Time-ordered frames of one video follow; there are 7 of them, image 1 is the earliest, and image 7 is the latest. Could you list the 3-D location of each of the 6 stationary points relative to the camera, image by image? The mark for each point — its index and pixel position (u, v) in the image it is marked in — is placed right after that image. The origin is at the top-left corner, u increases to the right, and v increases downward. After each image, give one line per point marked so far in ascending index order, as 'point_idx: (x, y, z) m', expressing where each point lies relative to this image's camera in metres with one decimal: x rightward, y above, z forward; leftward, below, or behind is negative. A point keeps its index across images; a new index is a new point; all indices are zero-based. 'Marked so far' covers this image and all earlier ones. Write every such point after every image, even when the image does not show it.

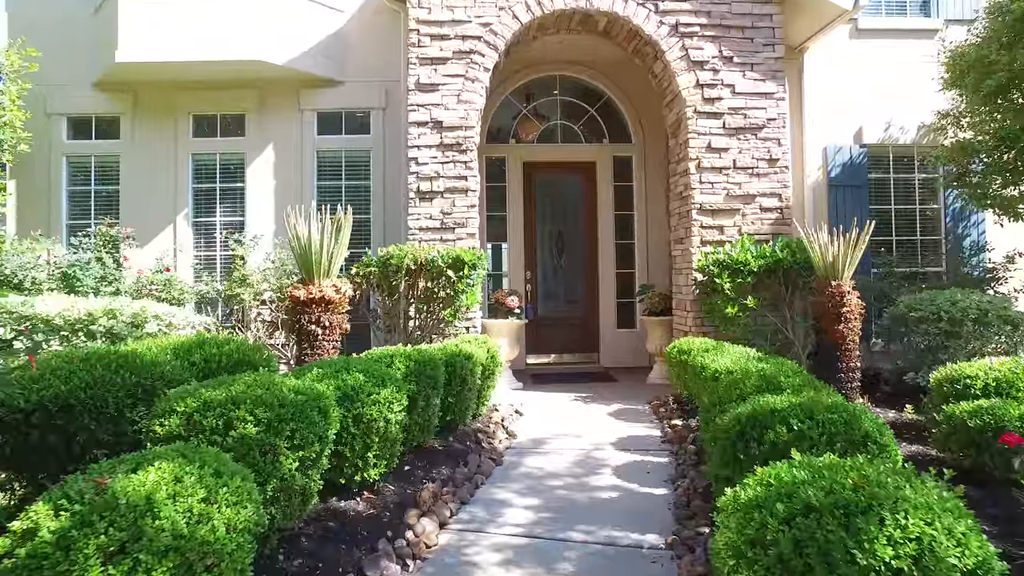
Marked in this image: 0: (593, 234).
0: (+1.2, +0.8, +9.6) m
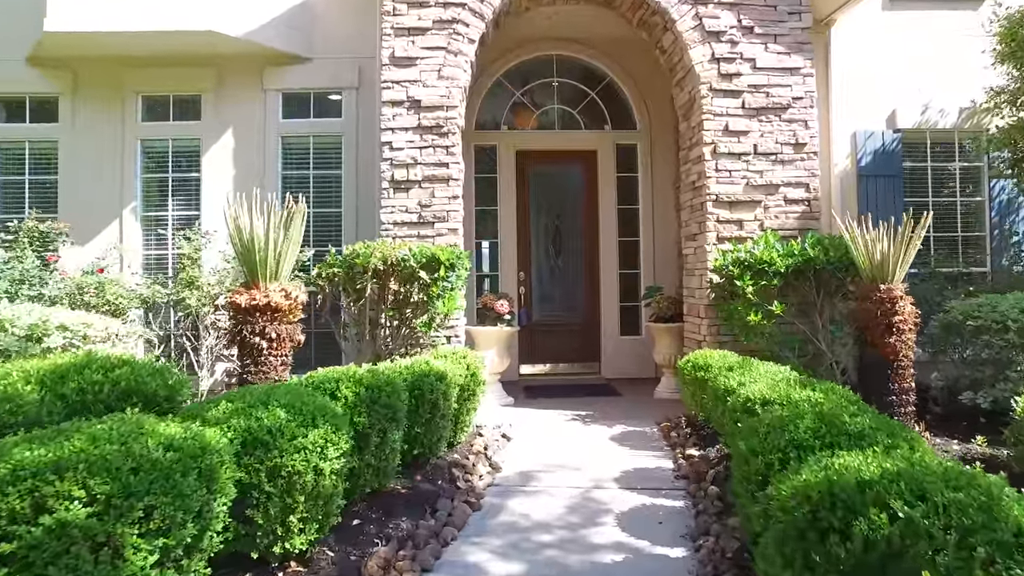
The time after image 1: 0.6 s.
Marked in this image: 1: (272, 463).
0: (+1.1, +0.8, +8.7) m
1: (-1.0, -0.7, +2.6) m
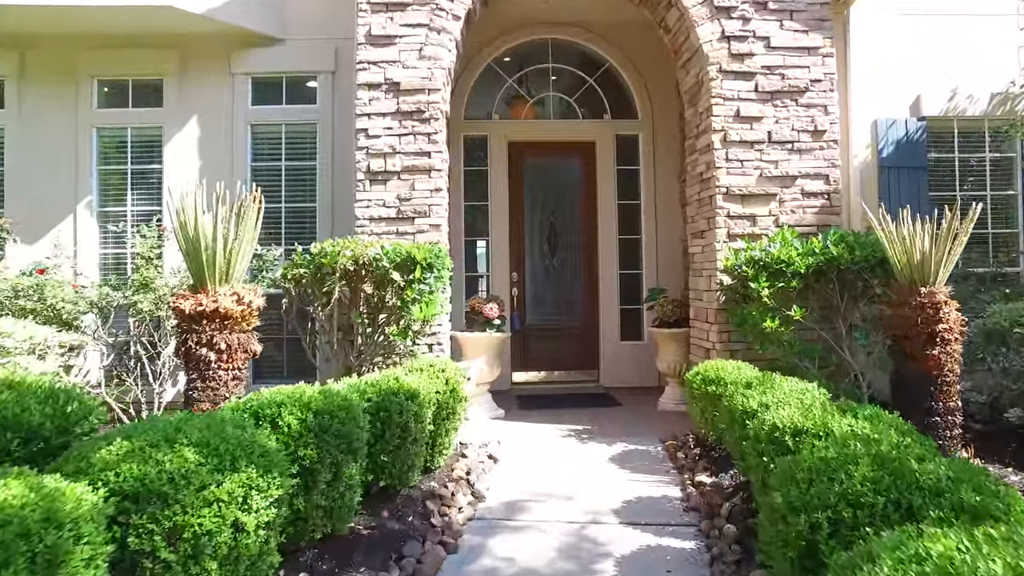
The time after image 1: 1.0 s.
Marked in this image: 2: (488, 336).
0: (+1.0, +0.7, +8.1) m
1: (-1.1, -0.7, +2.0) m
2: (-0.2, -0.5, +6.7) m
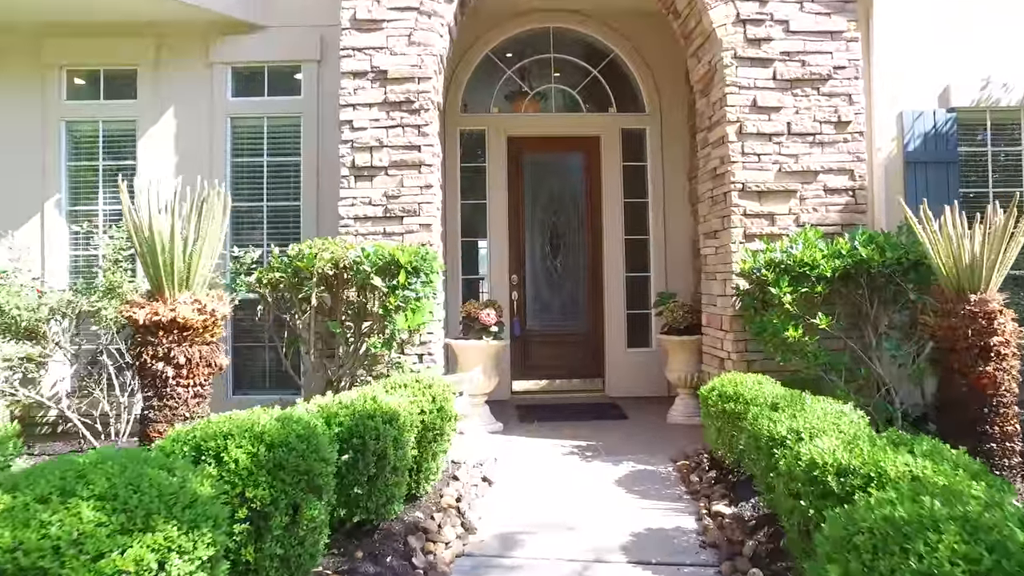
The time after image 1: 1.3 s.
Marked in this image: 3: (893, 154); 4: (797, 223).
0: (+1.0, +0.7, +7.7) m
1: (-1.1, -0.8, +1.6) m
2: (-0.3, -0.5, +6.2) m
3: (+3.6, +1.3, +6.1) m
4: (+2.3, +0.5, +5.3) m
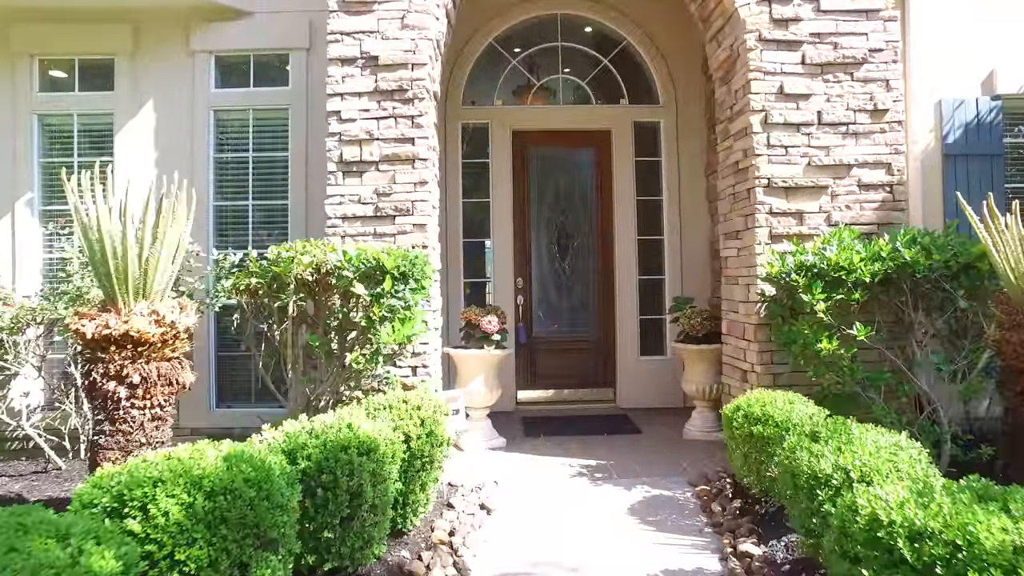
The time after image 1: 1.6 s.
0: (+1.1, +0.7, +7.2) m
1: (-1.2, -0.8, +1.2) m
2: (-0.2, -0.6, +5.8) m
3: (+3.6, +1.2, +5.6) m
4: (+2.4, +0.5, +4.8) m
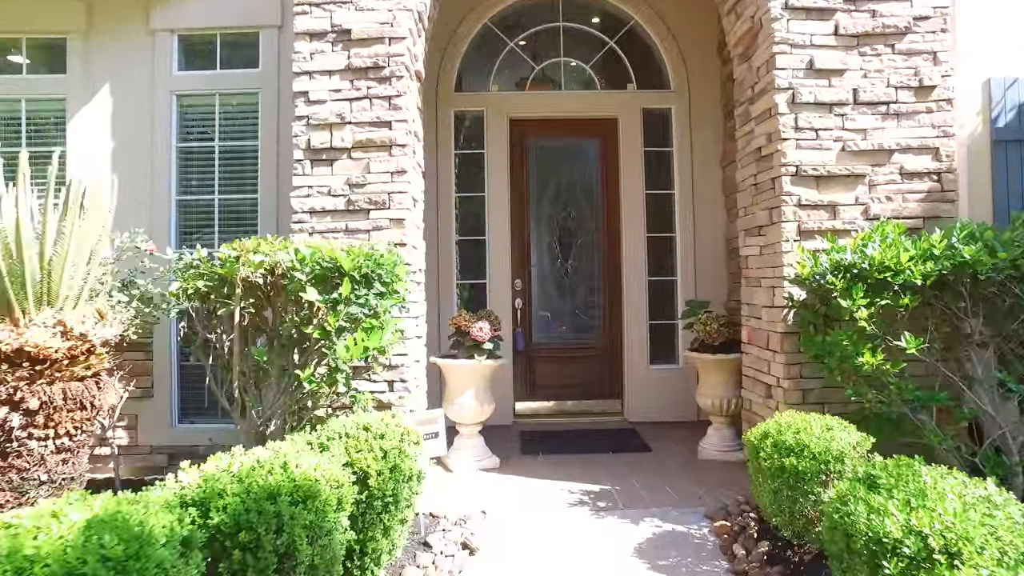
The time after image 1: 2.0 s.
0: (+1.0, +0.6, +6.6) m
1: (-1.3, -0.8, +0.6) m
2: (-0.3, -0.6, +5.2) m
3: (+3.6, +1.2, +4.9) m
4: (+2.3, +0.5, +4.2) m
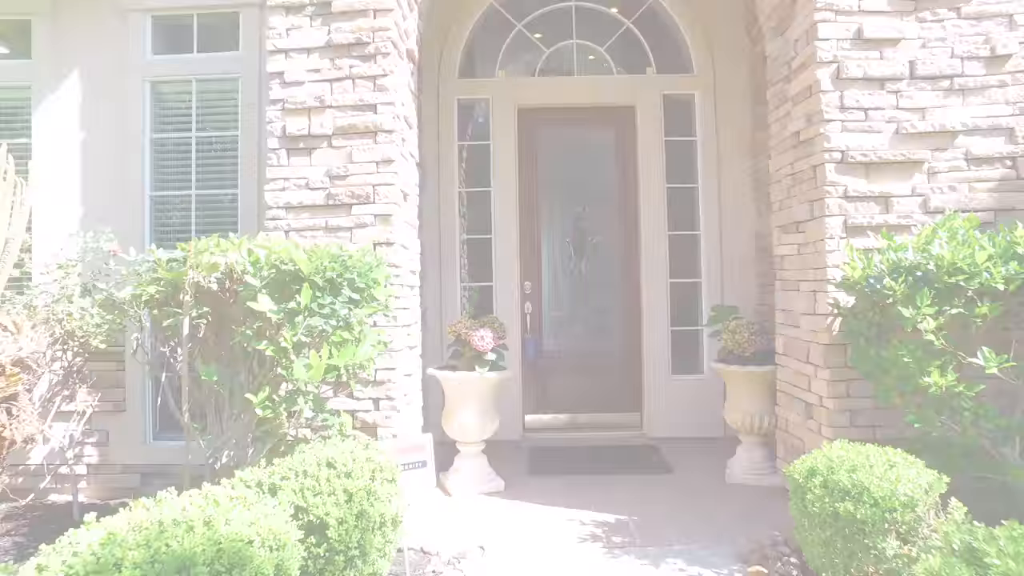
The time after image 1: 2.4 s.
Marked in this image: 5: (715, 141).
0: (+1.1, +0.6, +6.0) m
1: (-1.4, -0.9, +0.1) m
2: (-0.2, -0.6, +4.7) m
3: (+3.6, +1.2, +4.3) m
4: (+2.3, +0.4, +3.6) m
5: (+1.8, +1.3, +5.8) m
